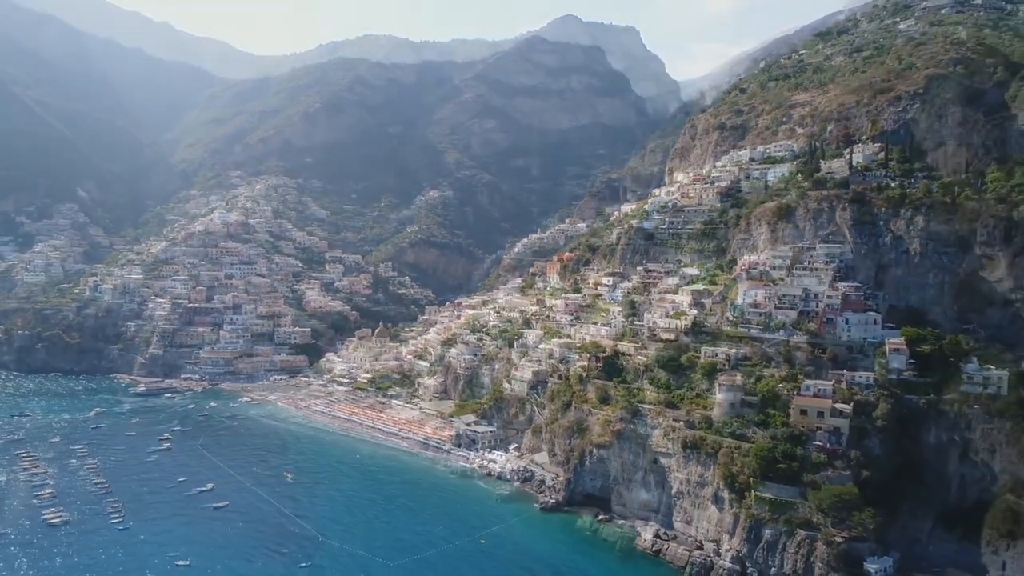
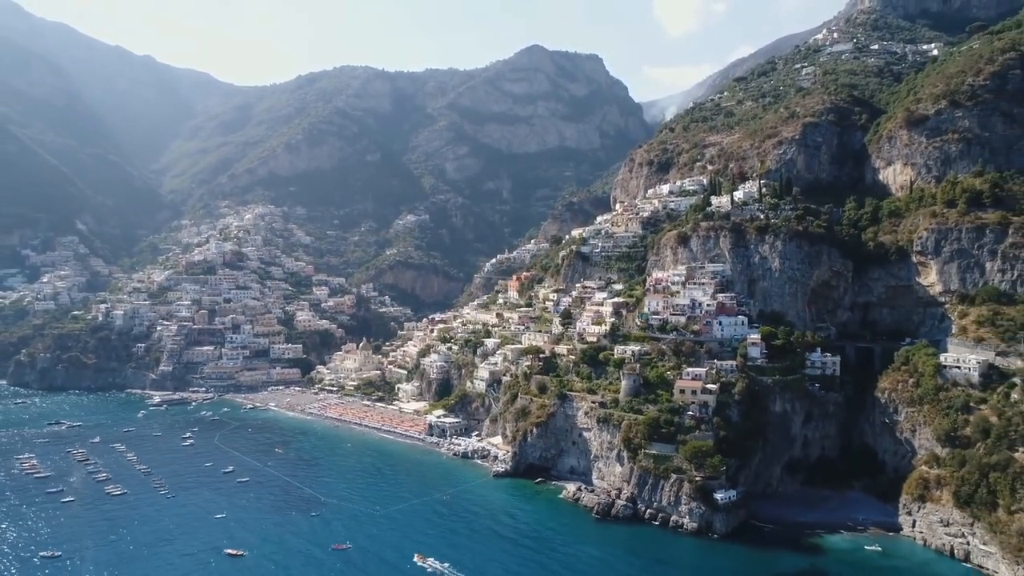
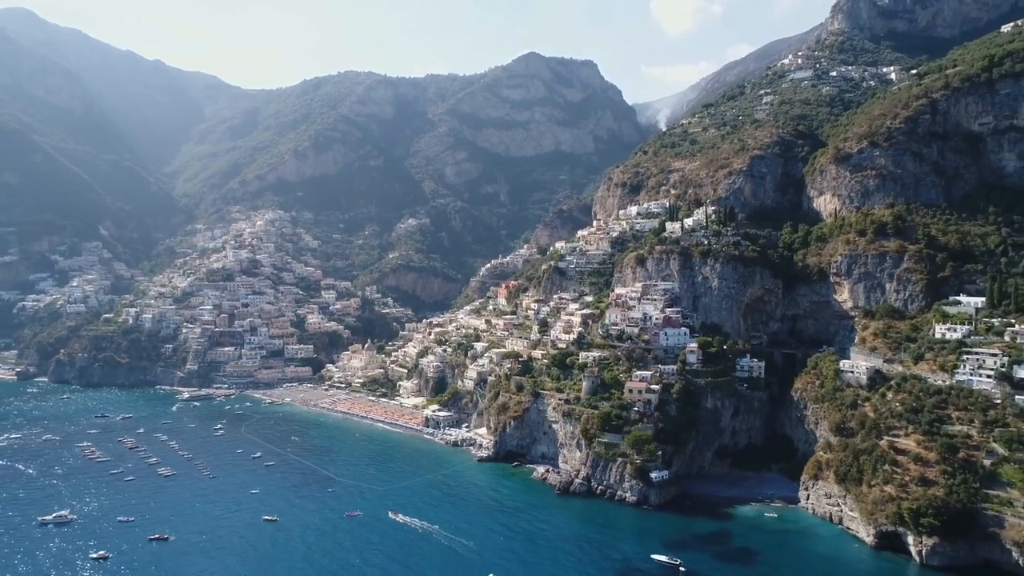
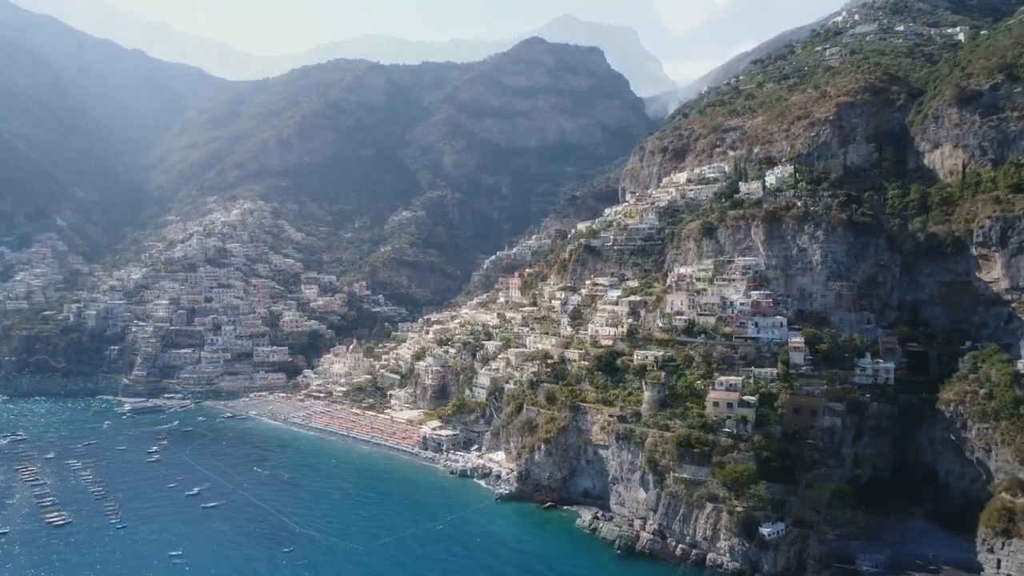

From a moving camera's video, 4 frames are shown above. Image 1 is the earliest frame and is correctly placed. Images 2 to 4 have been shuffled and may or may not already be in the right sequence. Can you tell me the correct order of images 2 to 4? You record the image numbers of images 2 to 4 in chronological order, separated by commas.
4, 2, 3
